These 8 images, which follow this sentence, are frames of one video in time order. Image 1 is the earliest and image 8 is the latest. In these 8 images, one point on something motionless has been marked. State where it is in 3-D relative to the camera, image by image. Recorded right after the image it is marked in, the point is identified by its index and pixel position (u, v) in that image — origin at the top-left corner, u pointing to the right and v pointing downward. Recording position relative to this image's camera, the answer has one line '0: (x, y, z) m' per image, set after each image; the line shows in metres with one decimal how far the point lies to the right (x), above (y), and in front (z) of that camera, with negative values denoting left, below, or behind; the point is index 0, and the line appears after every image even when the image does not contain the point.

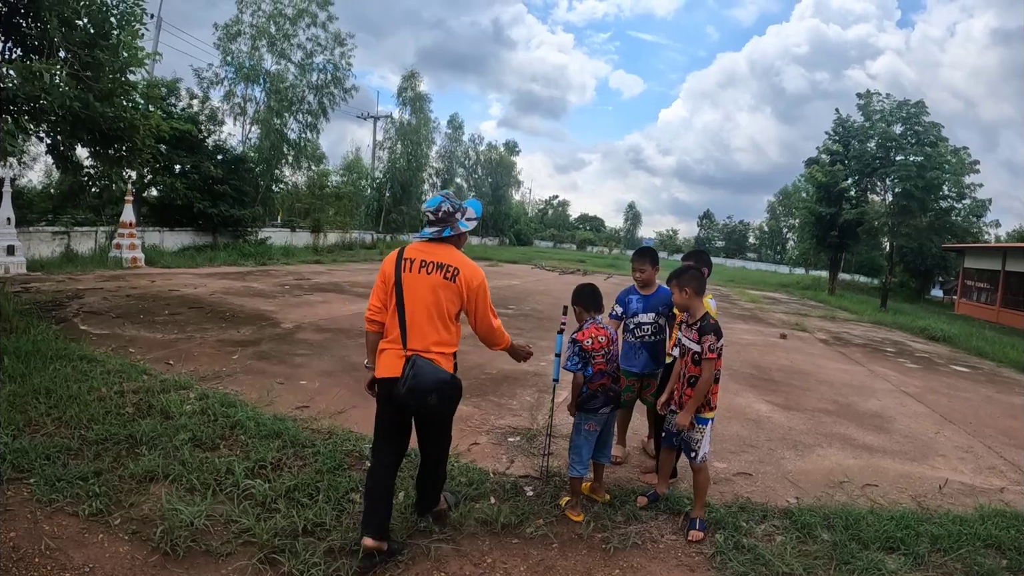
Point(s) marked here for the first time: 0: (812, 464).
0: (+1.7, -1.0, +3.5) m
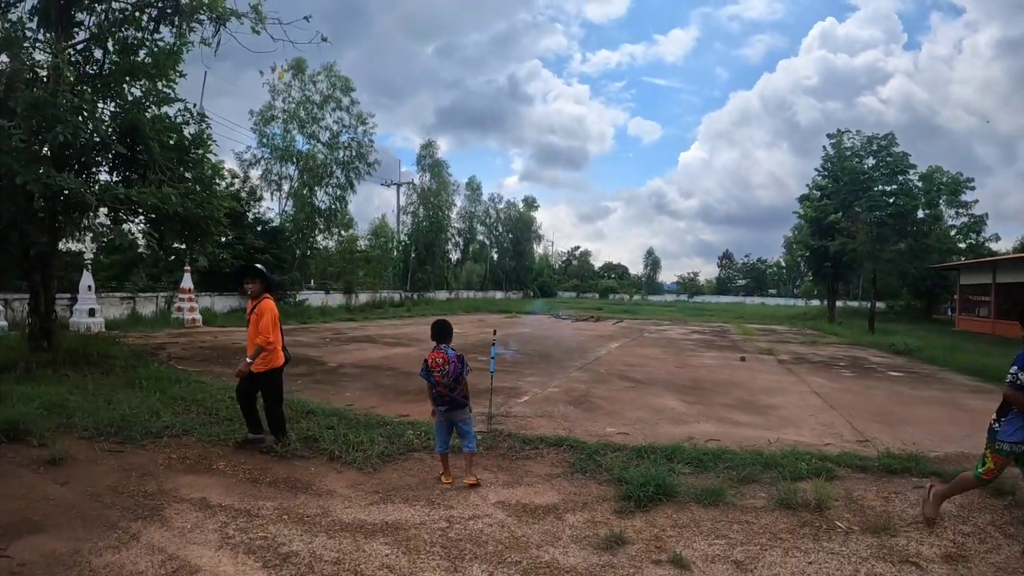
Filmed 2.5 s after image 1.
0: (+1.5, -1.2, +5.3) m
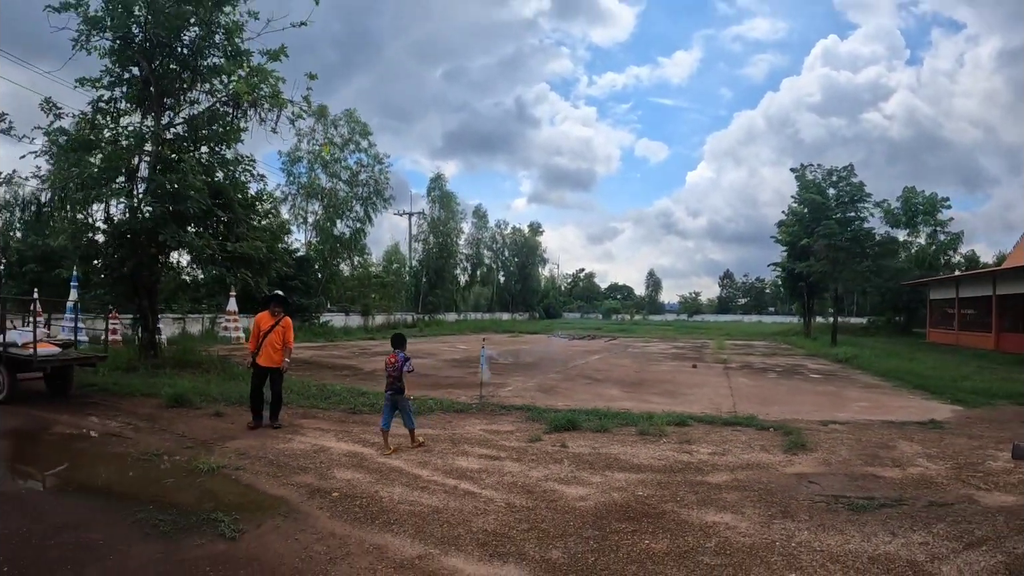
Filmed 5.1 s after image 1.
0: (+1.2, -1.5, +8.0) m
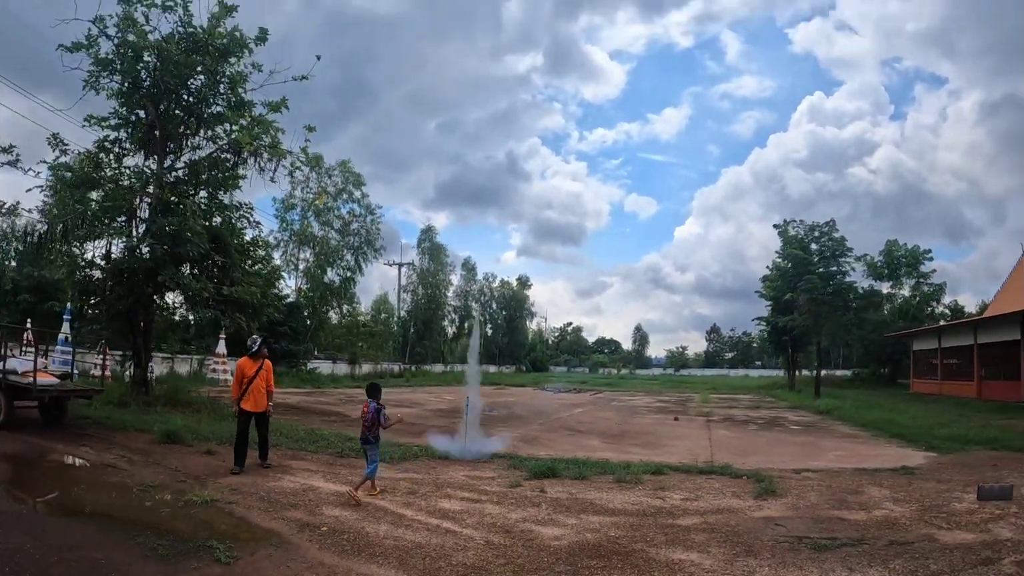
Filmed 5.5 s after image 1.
0: (+1.0, -2.2, +8.2) m
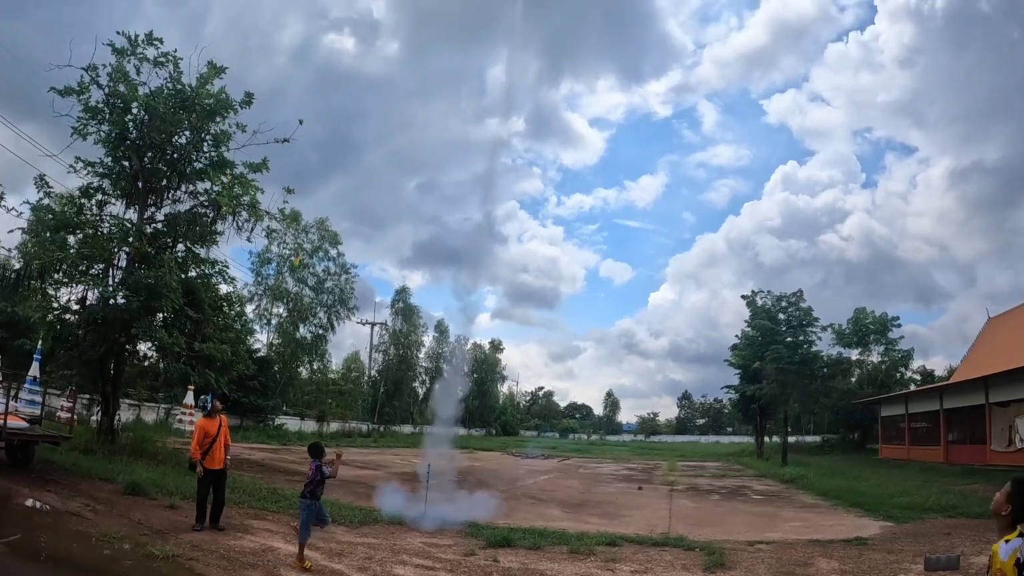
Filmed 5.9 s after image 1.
0: (+0.5, -3.2, +8.3) m
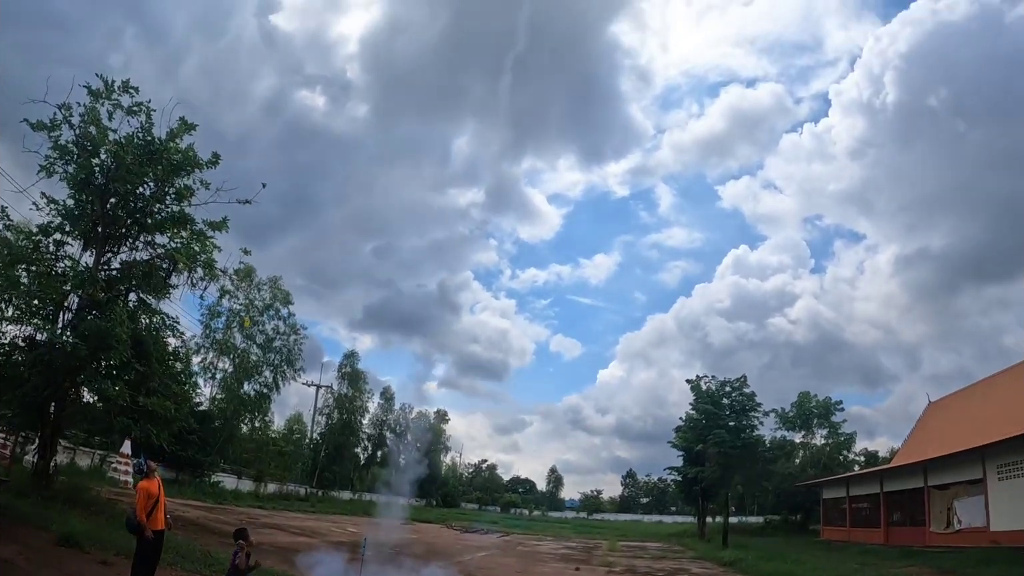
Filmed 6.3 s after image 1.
0: (-0.3, -3.7, +8.6) m
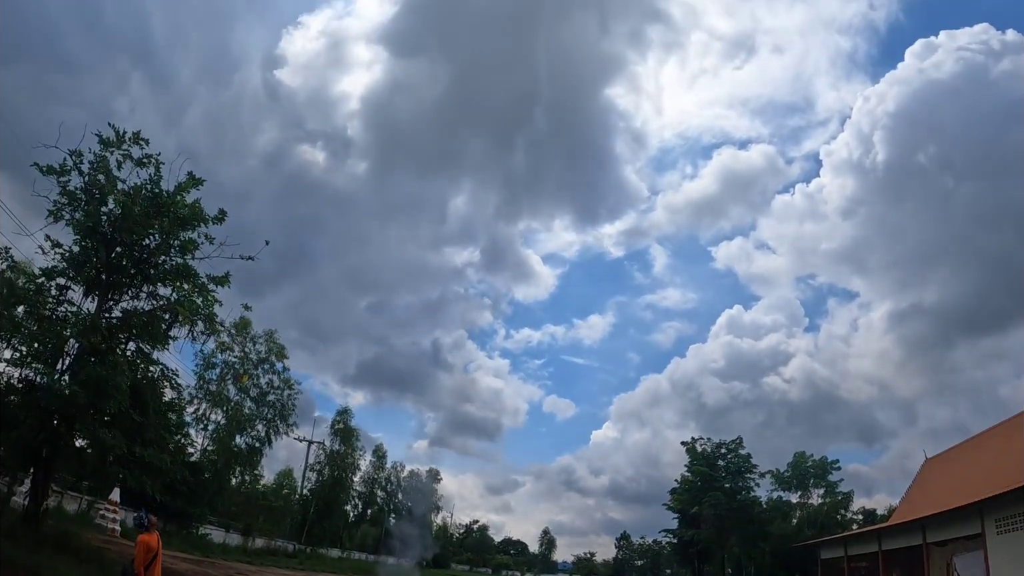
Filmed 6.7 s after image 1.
0: (-0.7, -4.0, +8.8) m
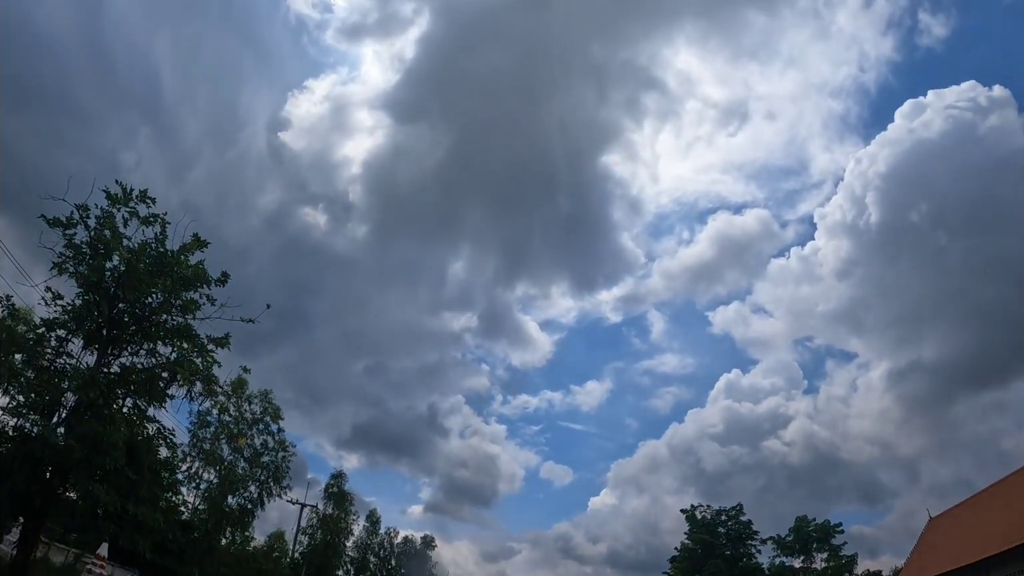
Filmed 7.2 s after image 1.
0: (-0.8, -4.5, +8.8) m
